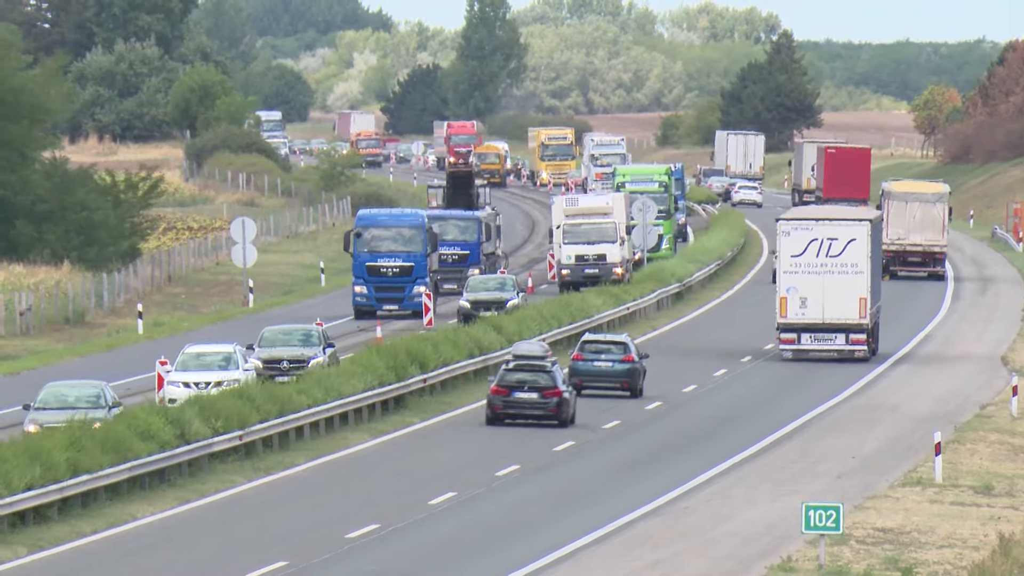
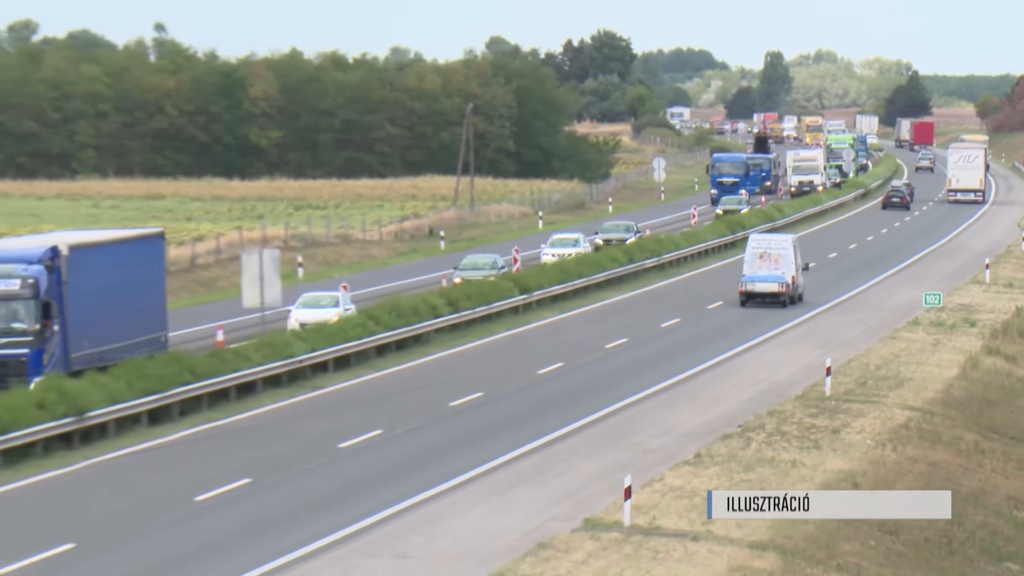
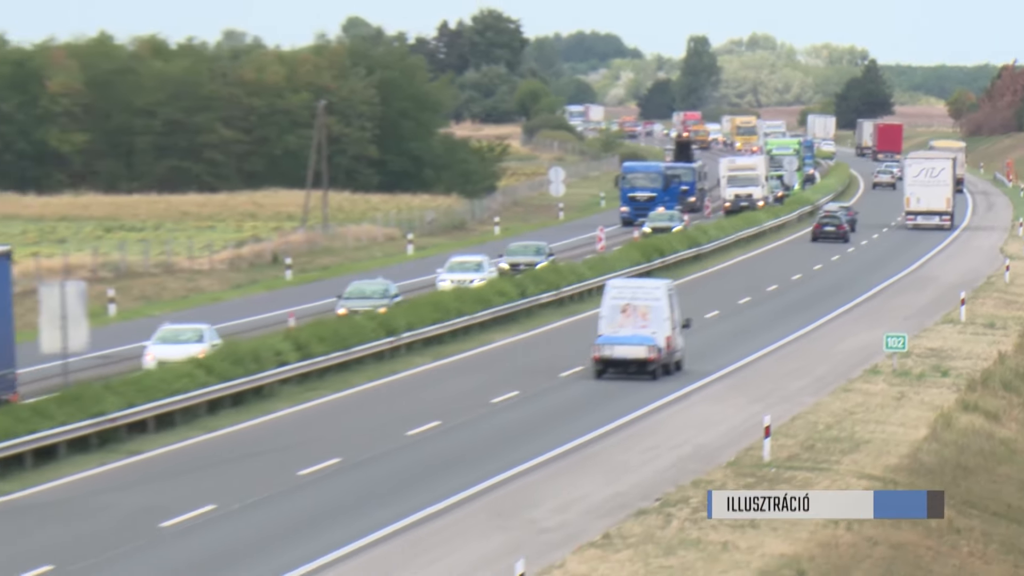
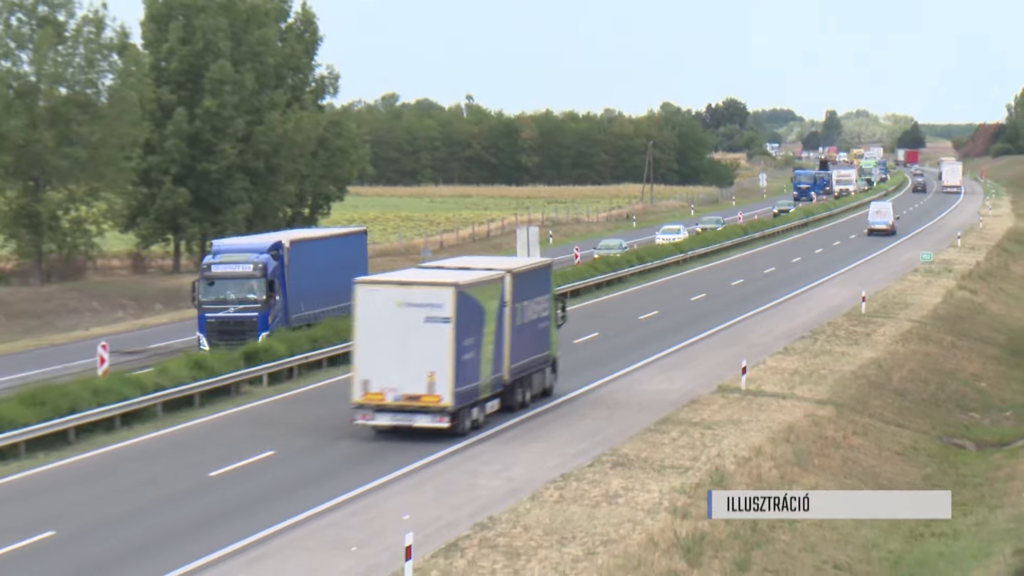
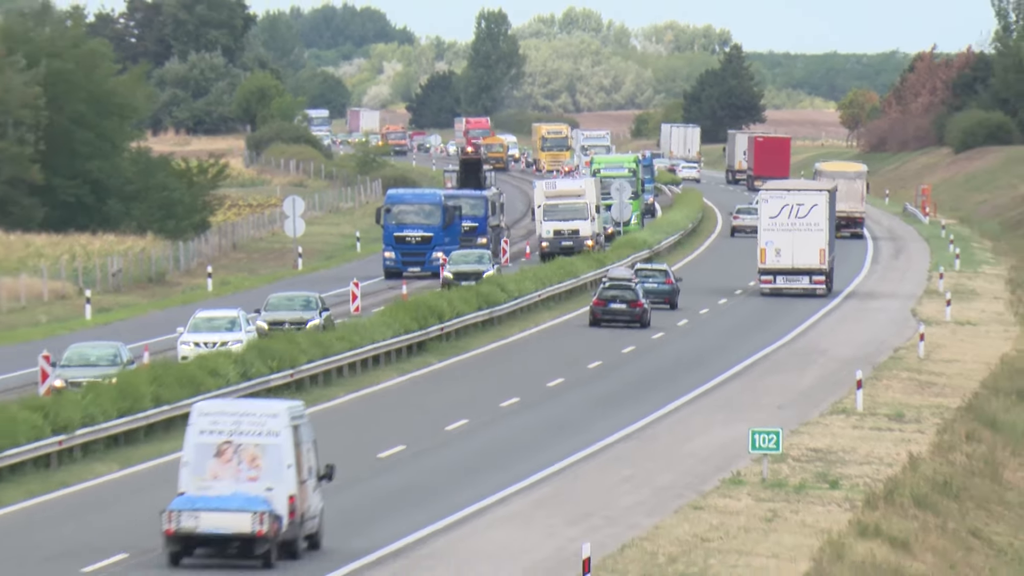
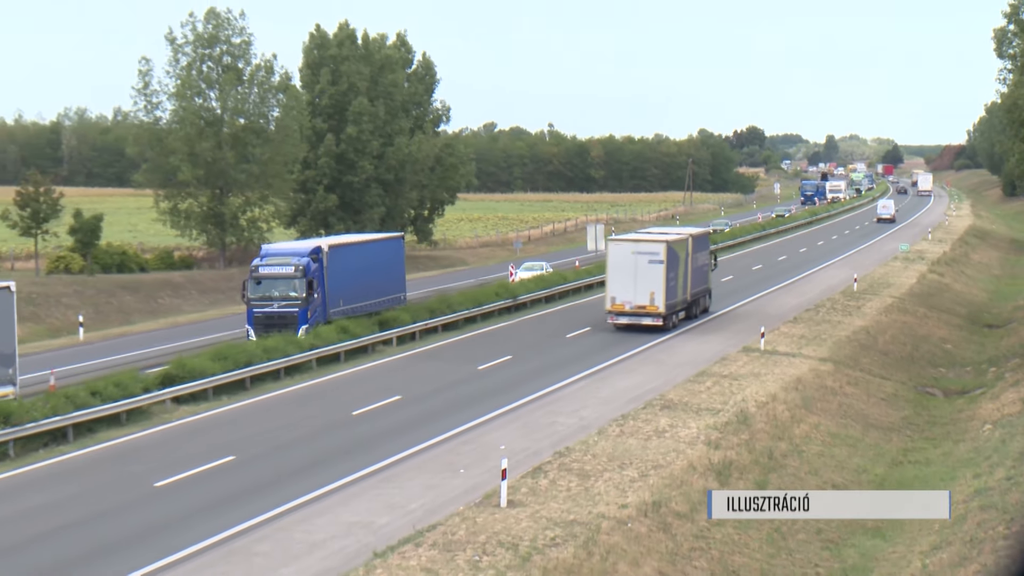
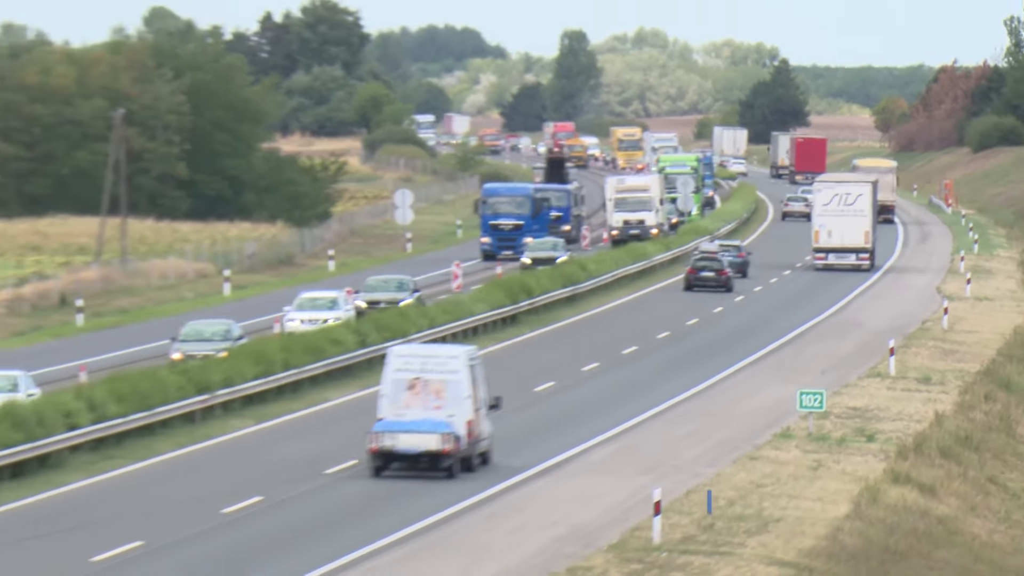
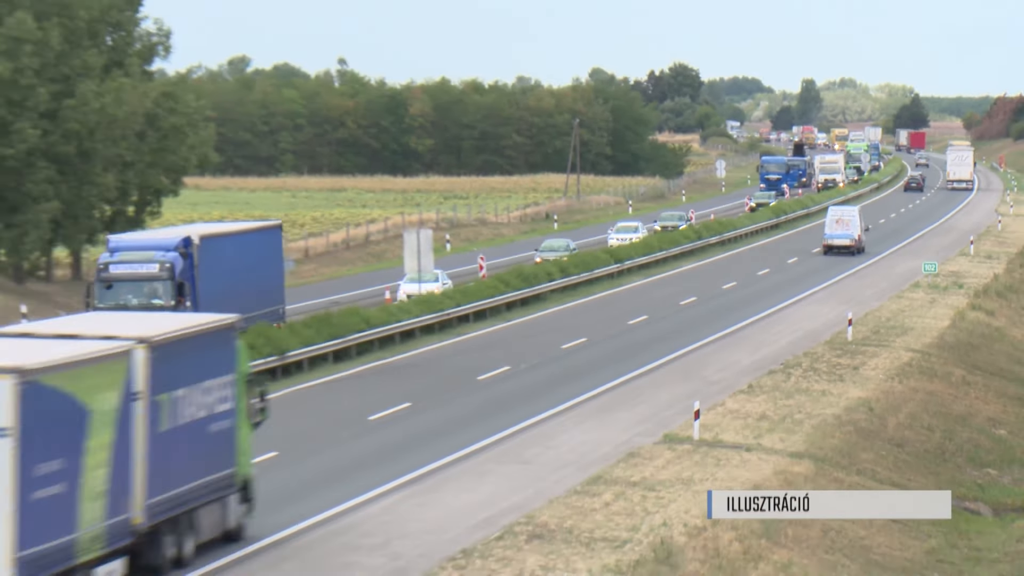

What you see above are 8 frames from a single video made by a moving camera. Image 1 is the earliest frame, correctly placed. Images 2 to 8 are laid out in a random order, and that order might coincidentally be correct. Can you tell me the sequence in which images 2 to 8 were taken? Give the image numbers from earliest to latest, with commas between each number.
5, 7, 3, 2, 8, 4, 6
